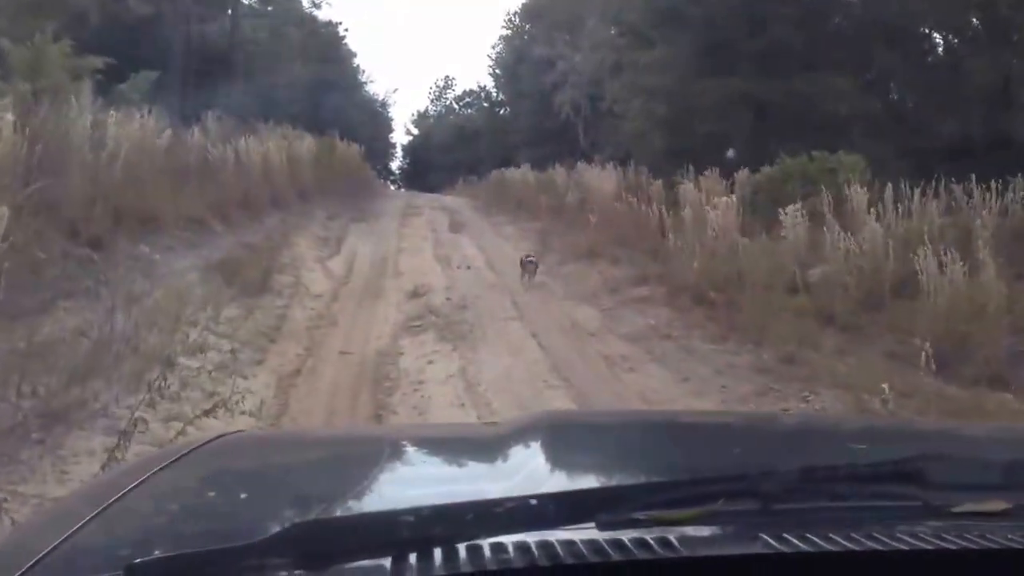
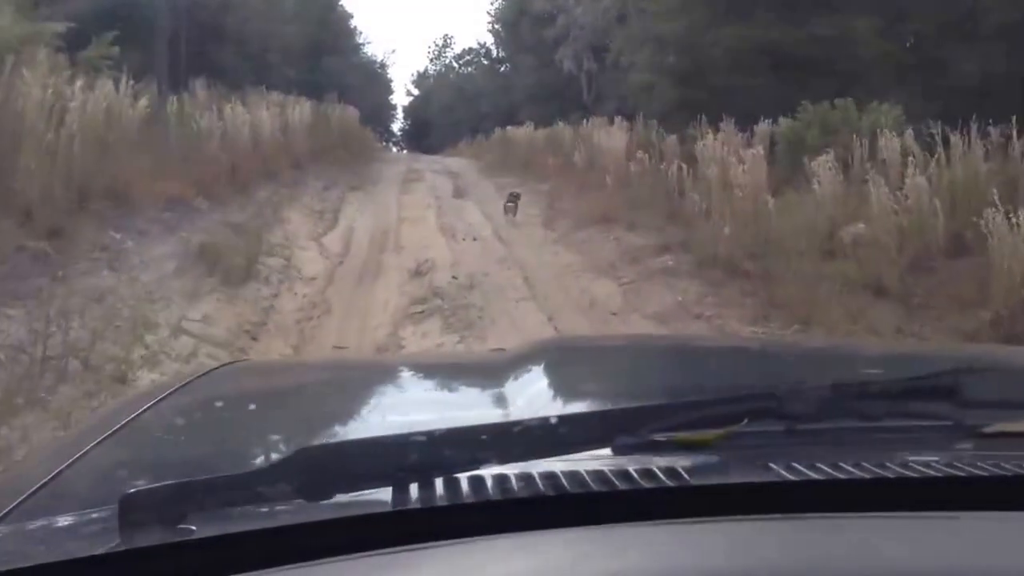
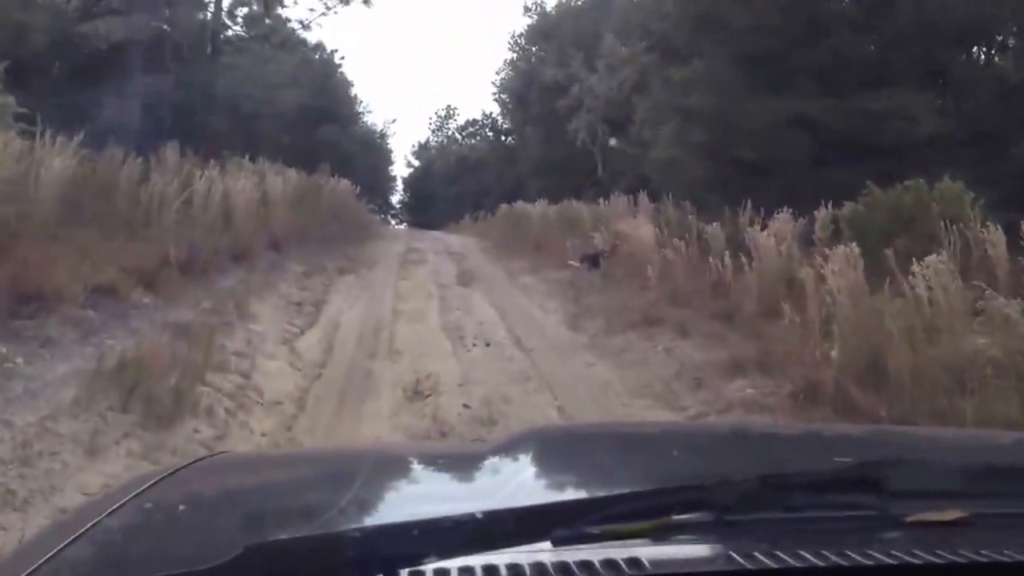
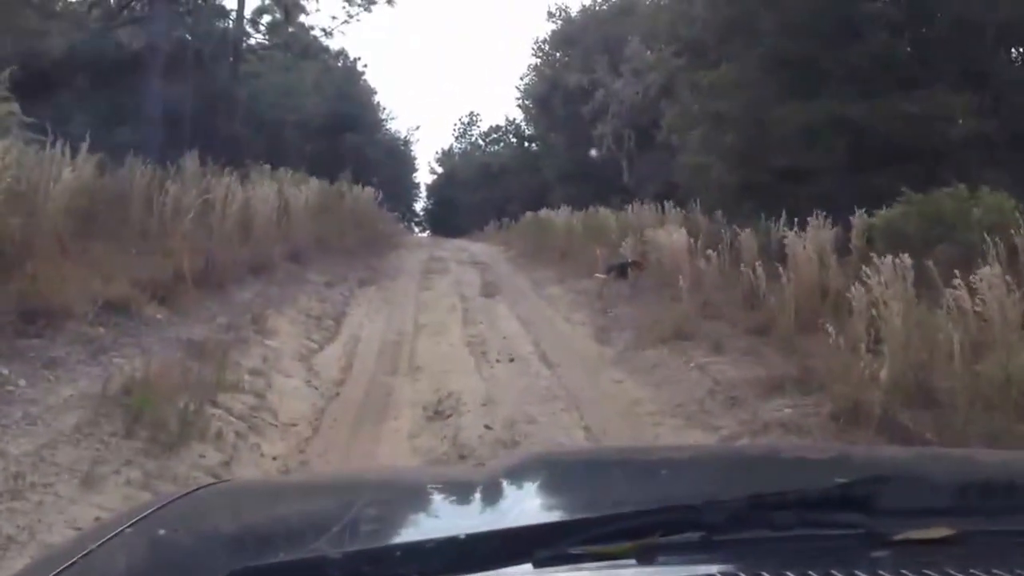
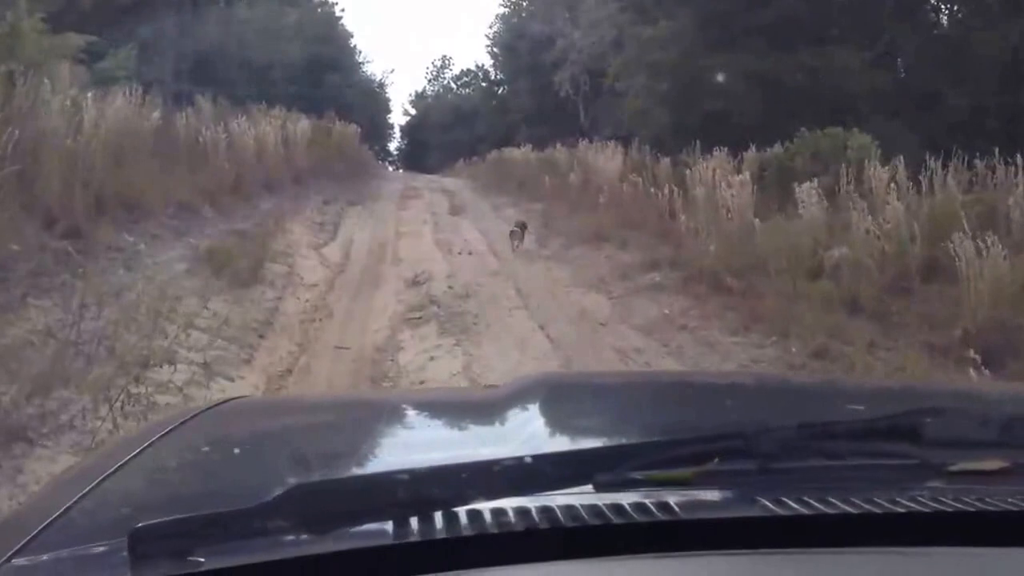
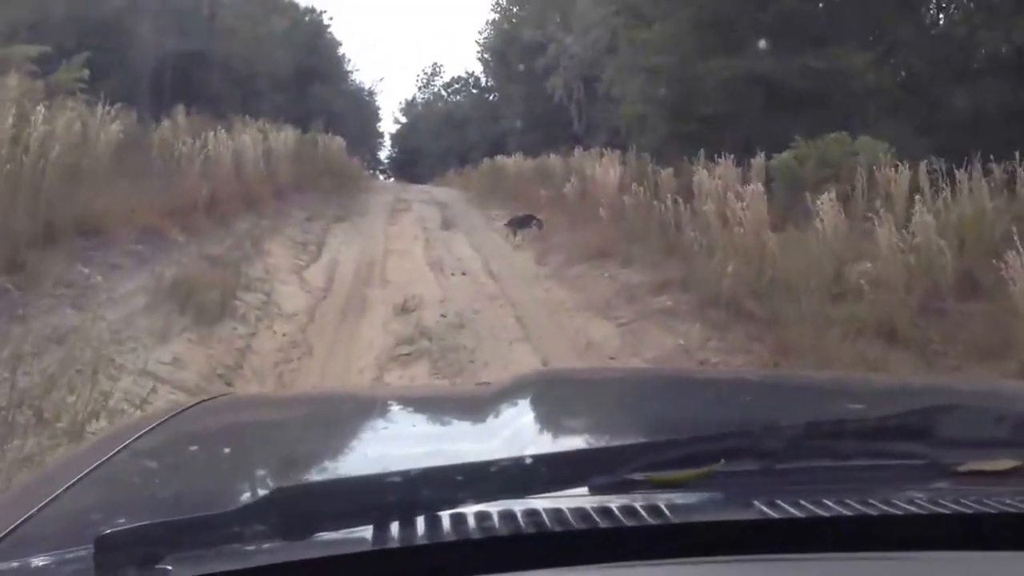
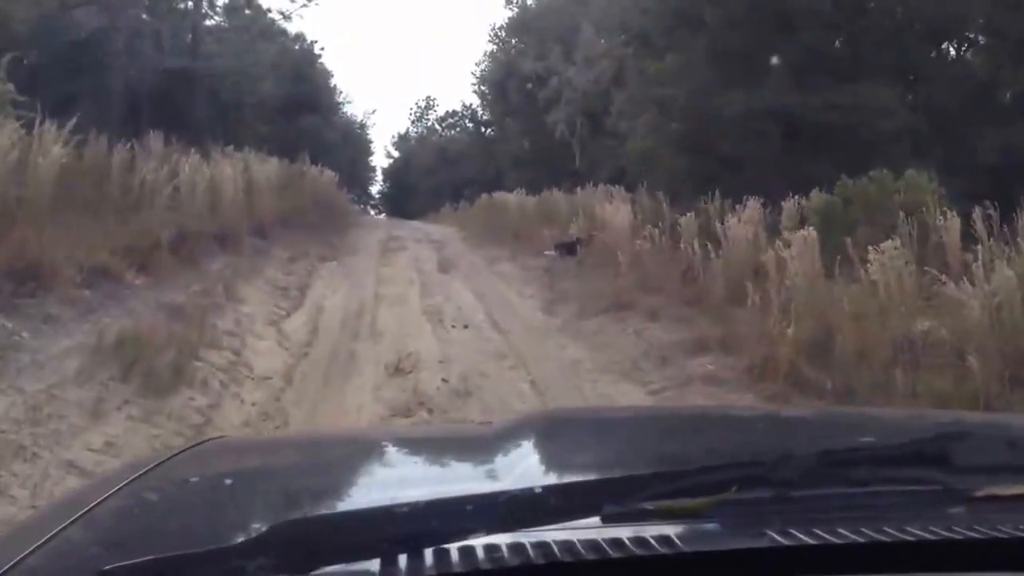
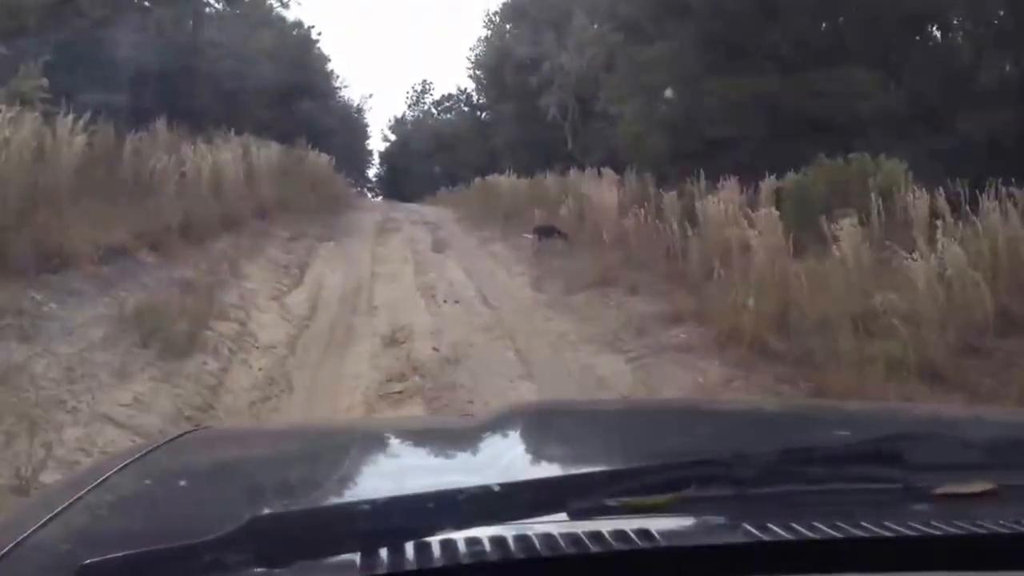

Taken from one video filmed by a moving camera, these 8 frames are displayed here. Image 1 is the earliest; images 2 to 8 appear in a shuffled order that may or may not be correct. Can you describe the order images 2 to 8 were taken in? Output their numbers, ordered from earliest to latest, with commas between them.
5, 2, 6, 8, 7, 3, 4
